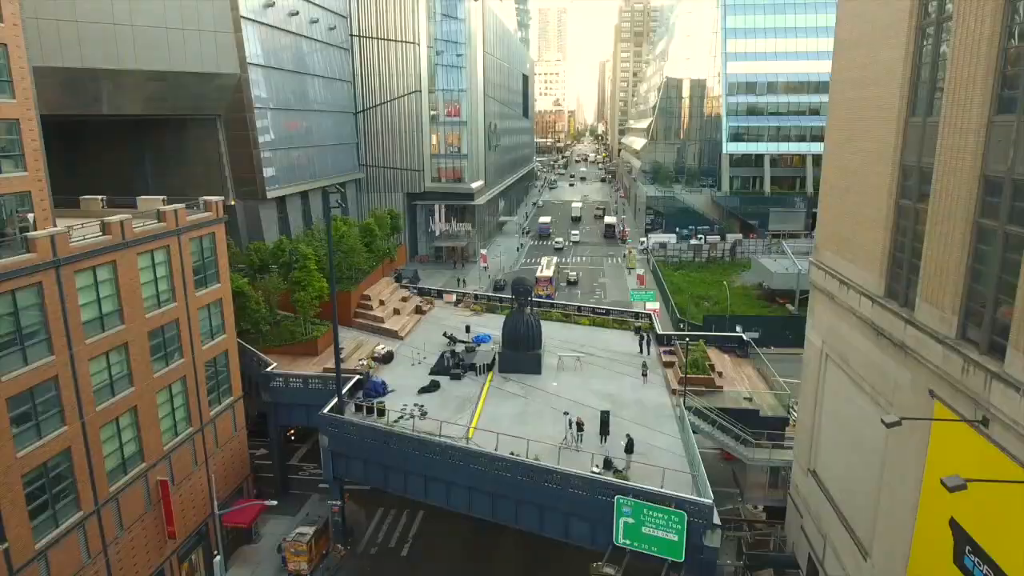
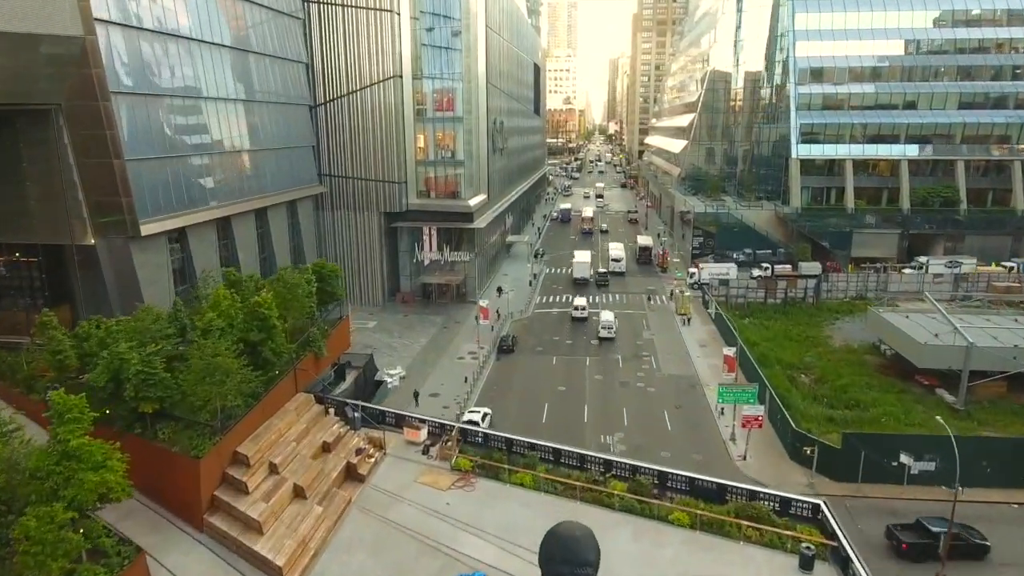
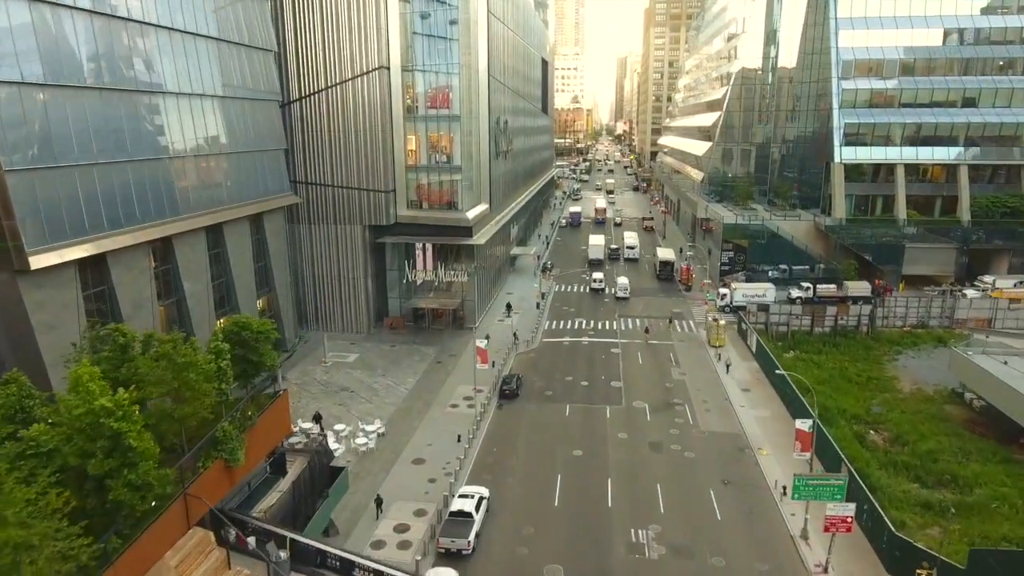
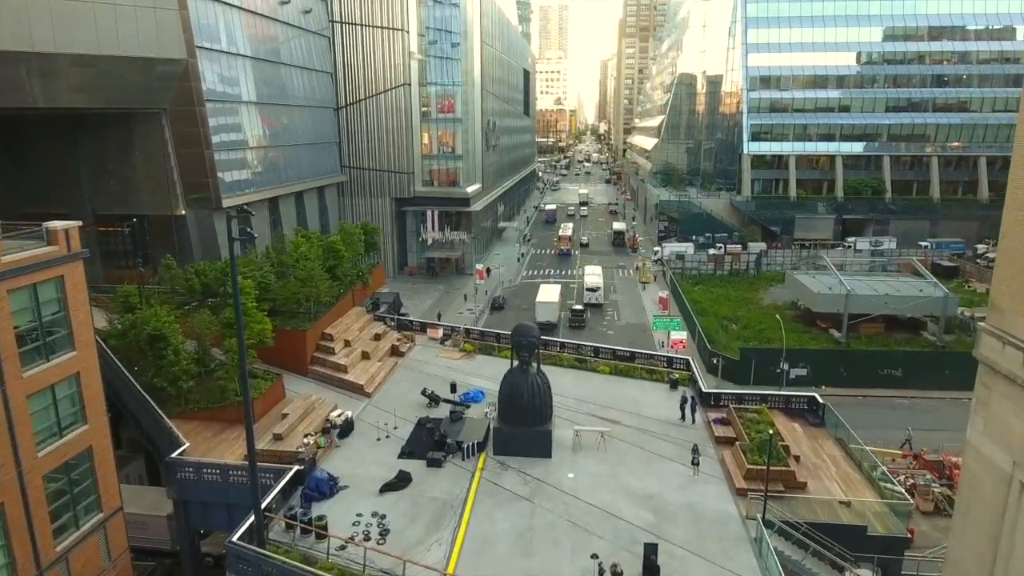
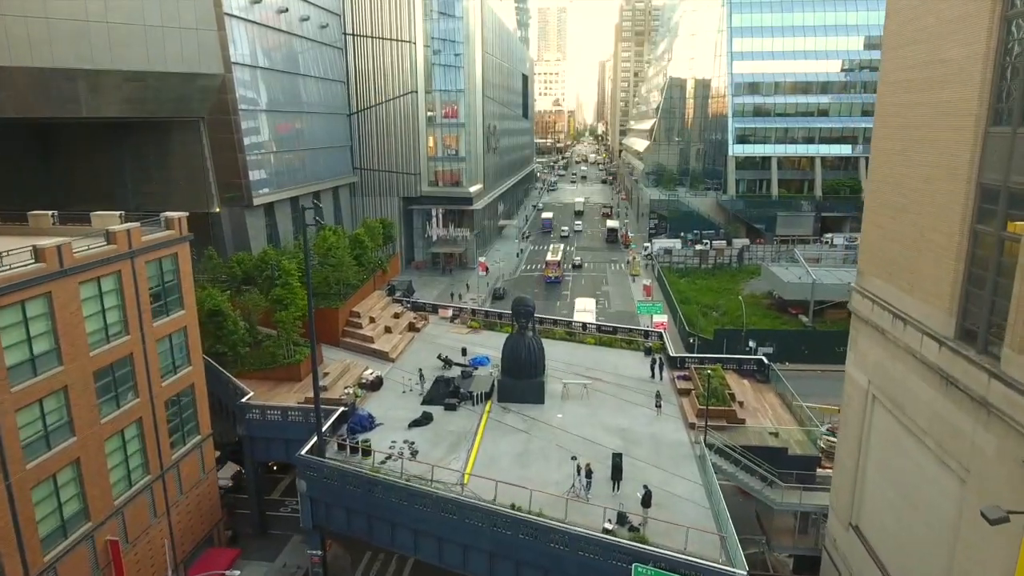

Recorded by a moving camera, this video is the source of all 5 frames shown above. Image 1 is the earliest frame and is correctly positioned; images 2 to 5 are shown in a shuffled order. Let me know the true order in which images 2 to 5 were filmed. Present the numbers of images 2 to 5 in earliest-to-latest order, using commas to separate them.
5, 4, 2, 3
